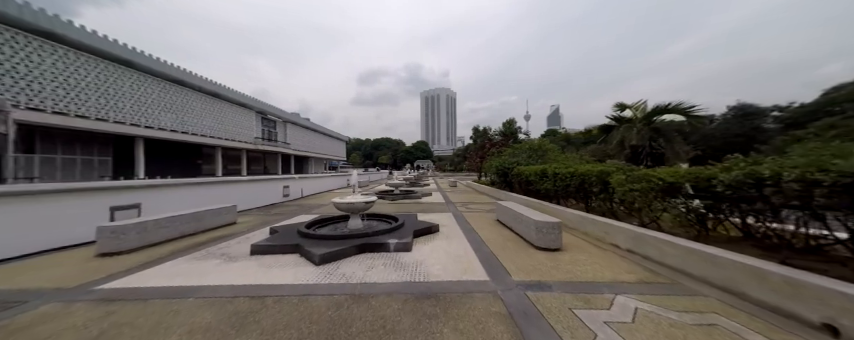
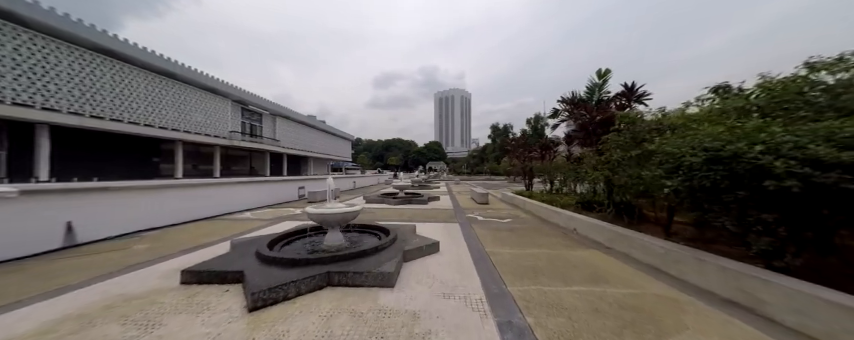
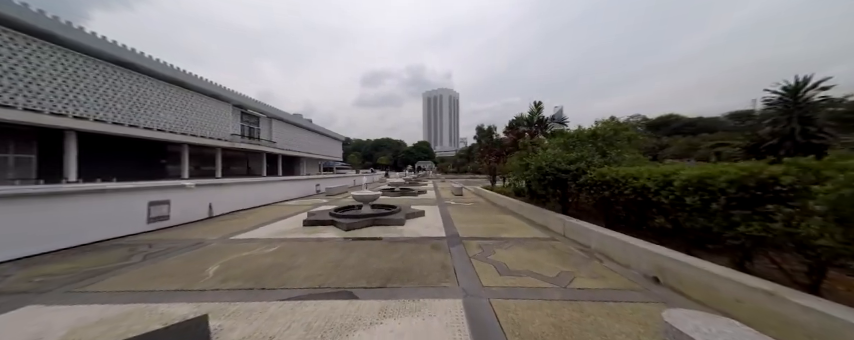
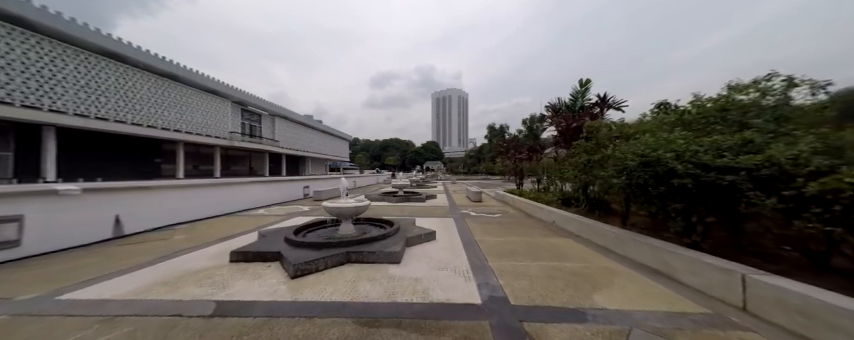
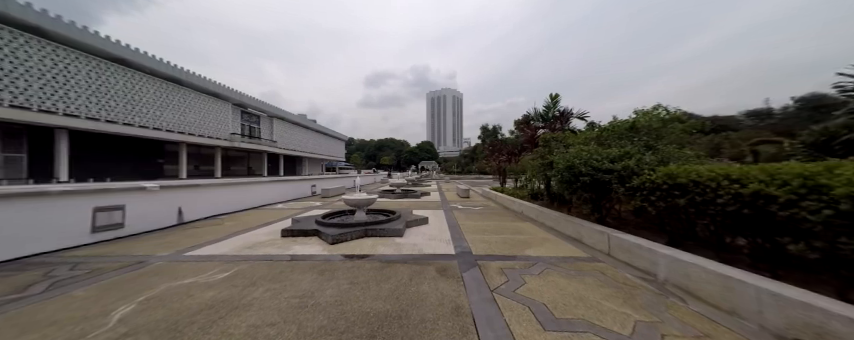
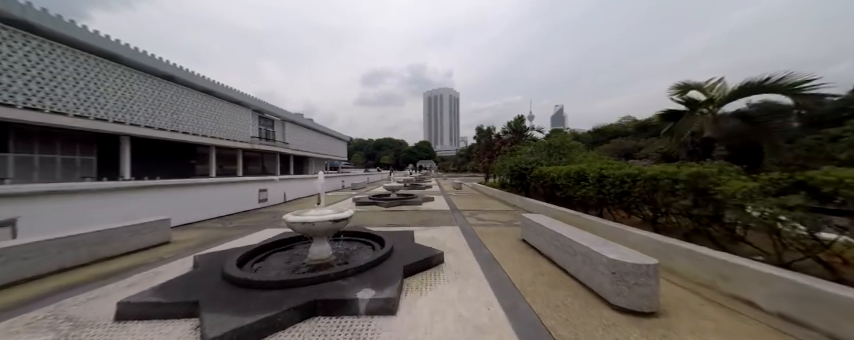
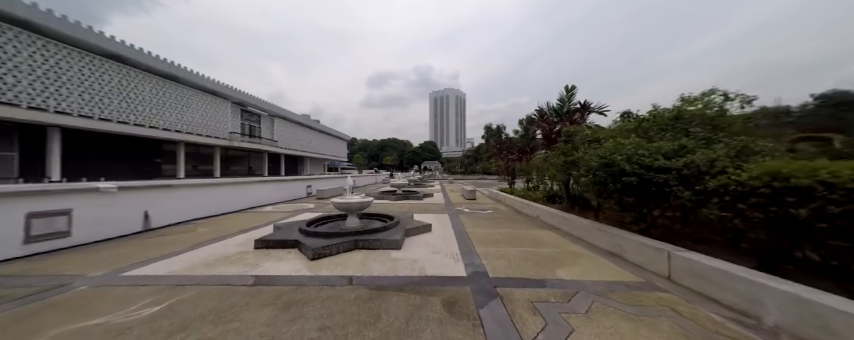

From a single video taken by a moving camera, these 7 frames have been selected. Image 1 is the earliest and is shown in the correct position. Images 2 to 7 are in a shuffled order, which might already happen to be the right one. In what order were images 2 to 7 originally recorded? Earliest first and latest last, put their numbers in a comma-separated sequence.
6, 3, 5, 7, 4, 2
